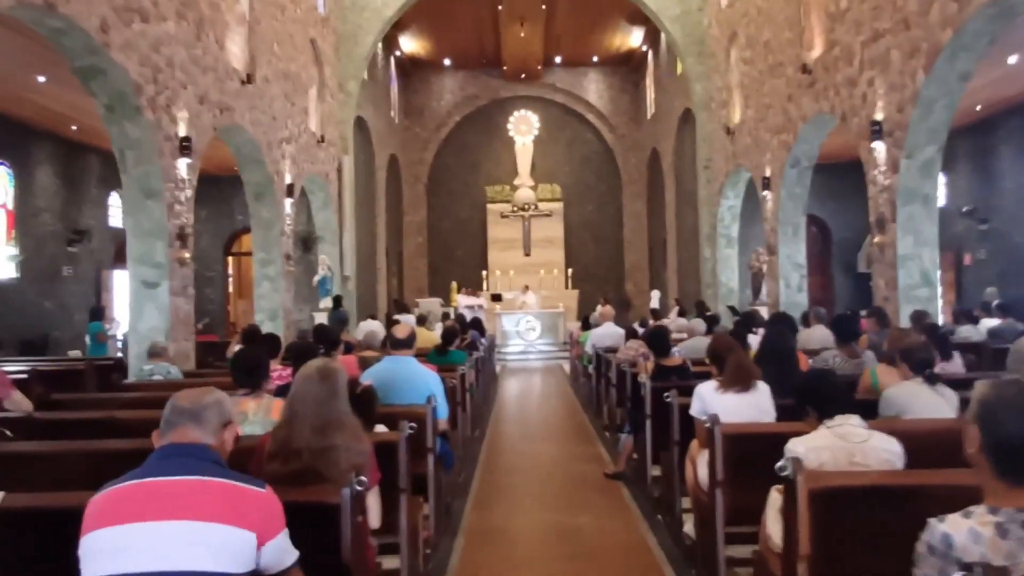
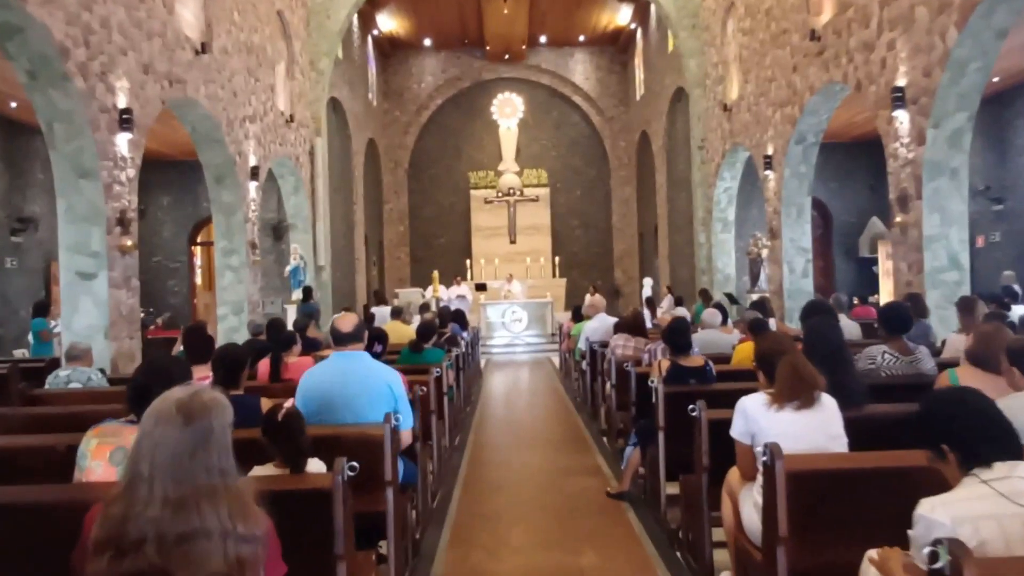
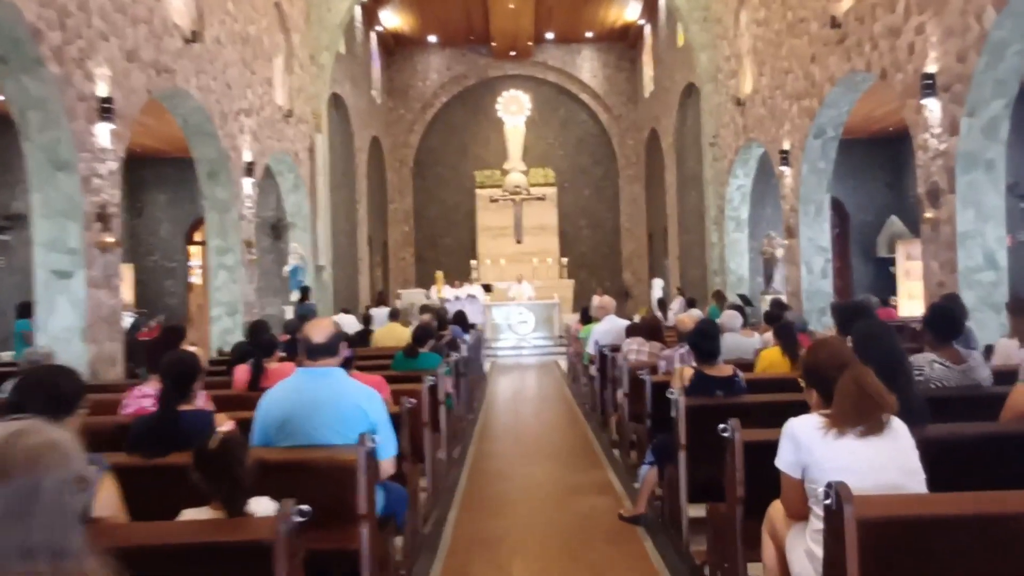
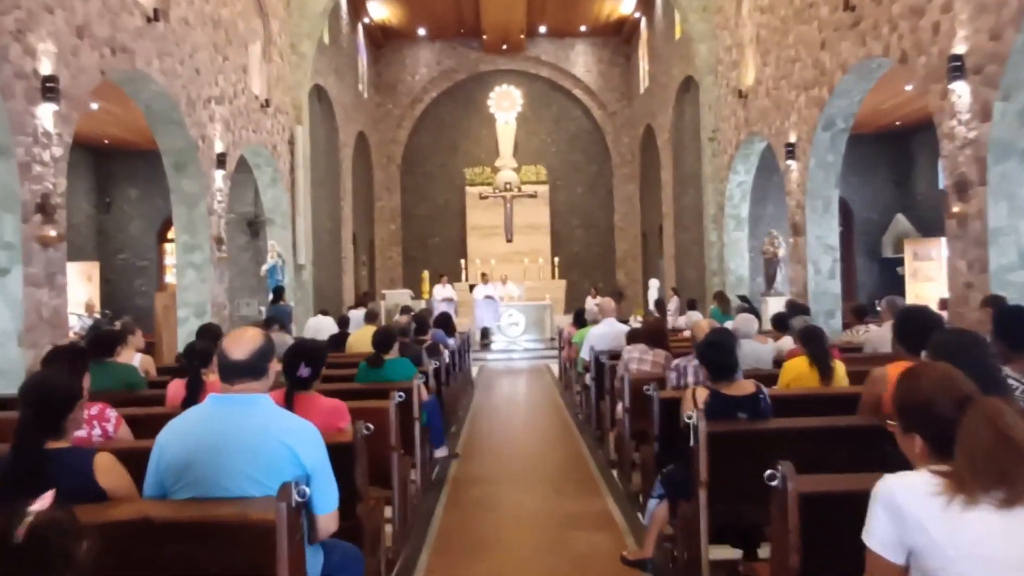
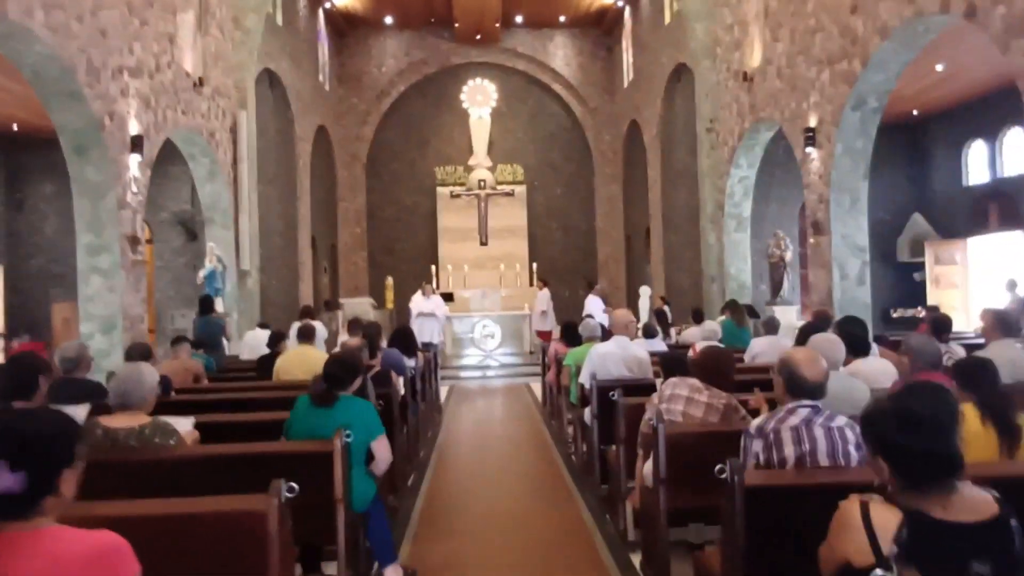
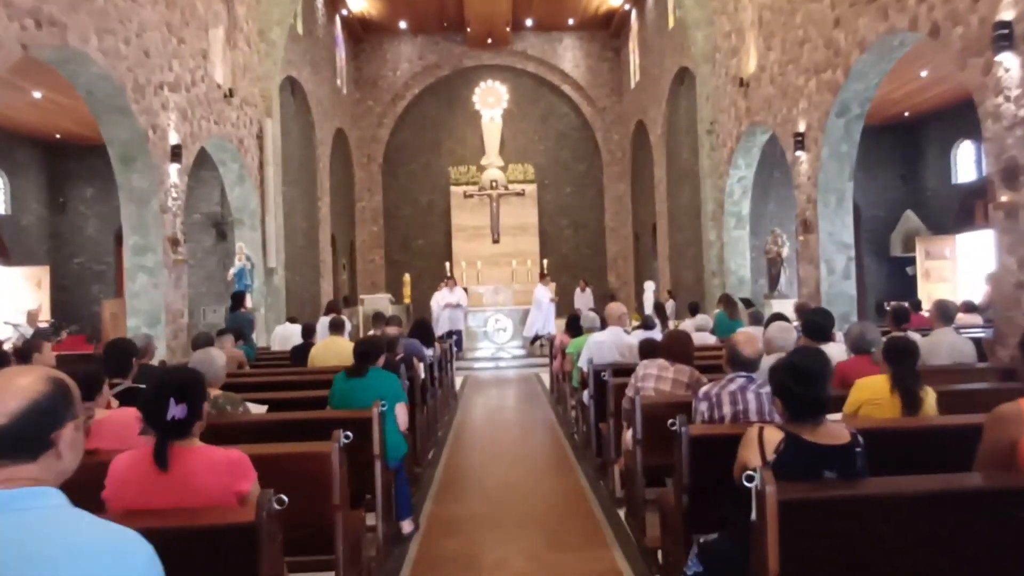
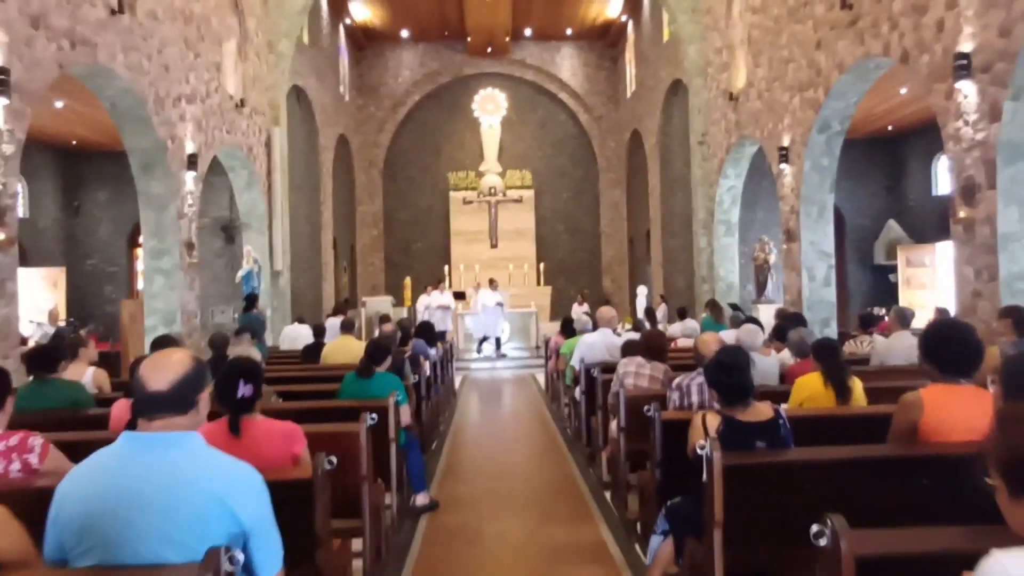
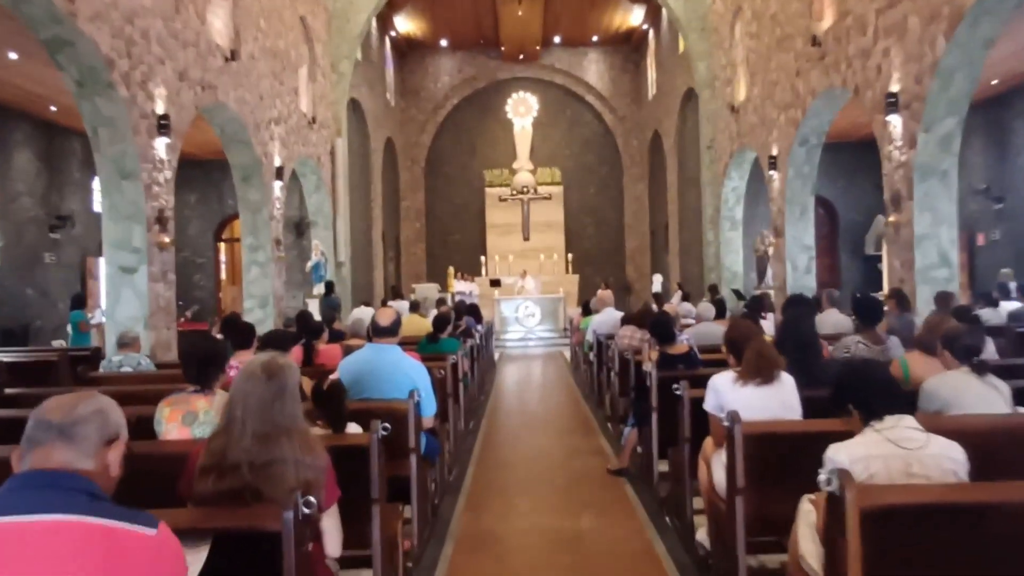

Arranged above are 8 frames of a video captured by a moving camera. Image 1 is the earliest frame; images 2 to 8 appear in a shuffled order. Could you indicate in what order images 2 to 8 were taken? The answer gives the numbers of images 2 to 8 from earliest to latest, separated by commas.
8, 2, 3, 4, 7, 6, 5
